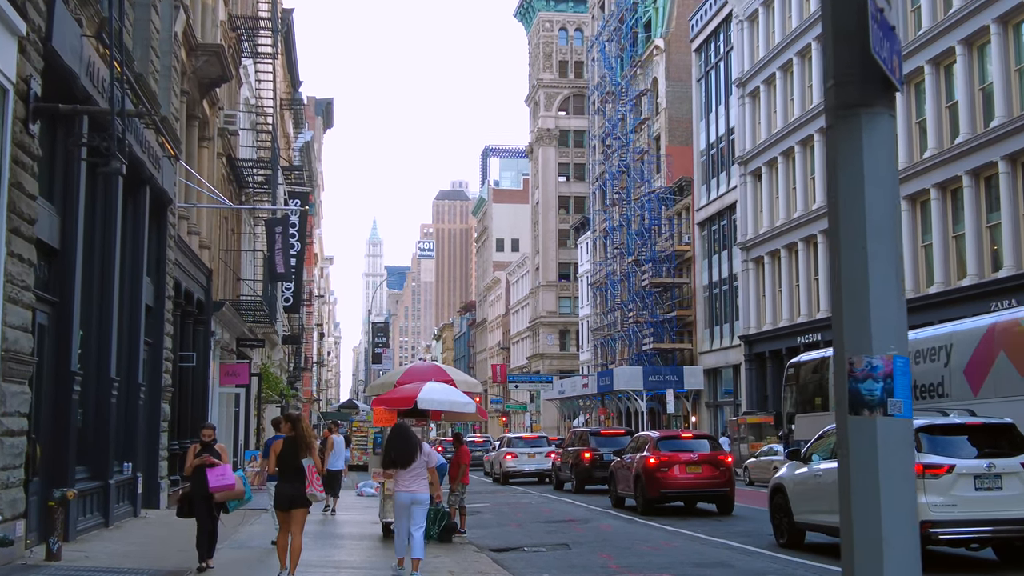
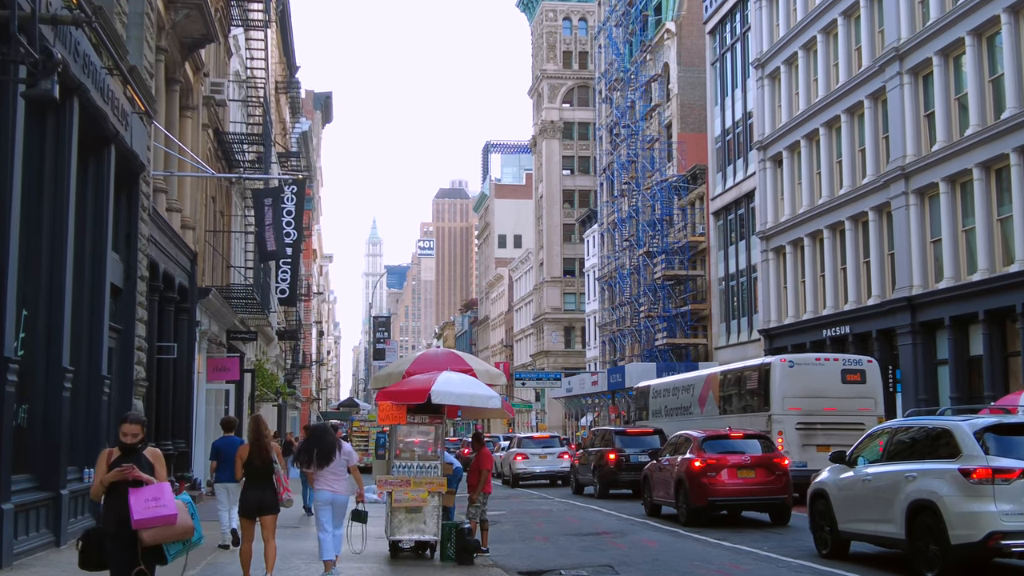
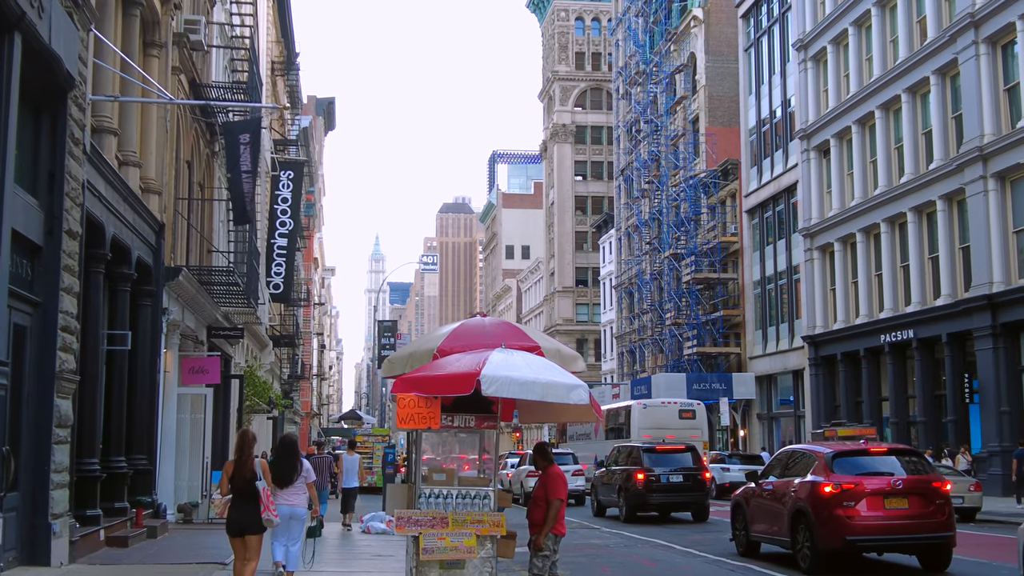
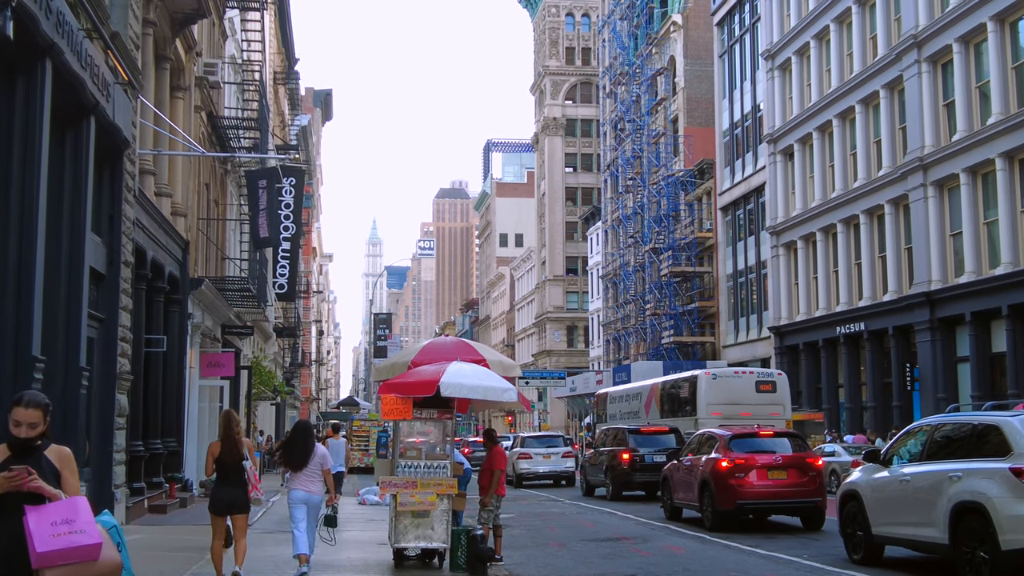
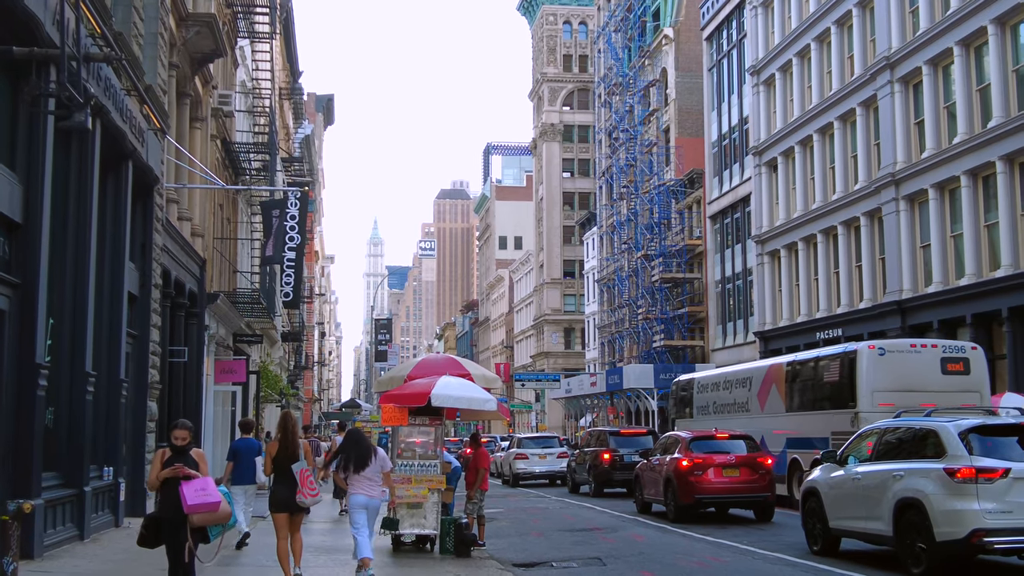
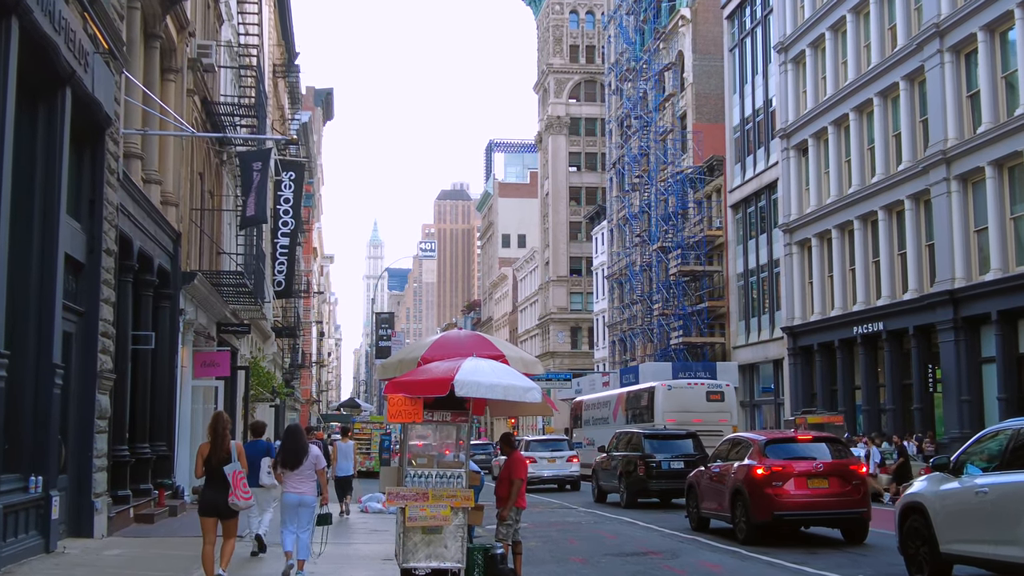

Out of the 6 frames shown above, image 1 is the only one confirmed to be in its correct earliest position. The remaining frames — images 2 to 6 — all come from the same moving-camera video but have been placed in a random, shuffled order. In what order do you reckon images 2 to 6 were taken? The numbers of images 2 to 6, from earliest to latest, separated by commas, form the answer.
5, 2, 4, 6, 3
